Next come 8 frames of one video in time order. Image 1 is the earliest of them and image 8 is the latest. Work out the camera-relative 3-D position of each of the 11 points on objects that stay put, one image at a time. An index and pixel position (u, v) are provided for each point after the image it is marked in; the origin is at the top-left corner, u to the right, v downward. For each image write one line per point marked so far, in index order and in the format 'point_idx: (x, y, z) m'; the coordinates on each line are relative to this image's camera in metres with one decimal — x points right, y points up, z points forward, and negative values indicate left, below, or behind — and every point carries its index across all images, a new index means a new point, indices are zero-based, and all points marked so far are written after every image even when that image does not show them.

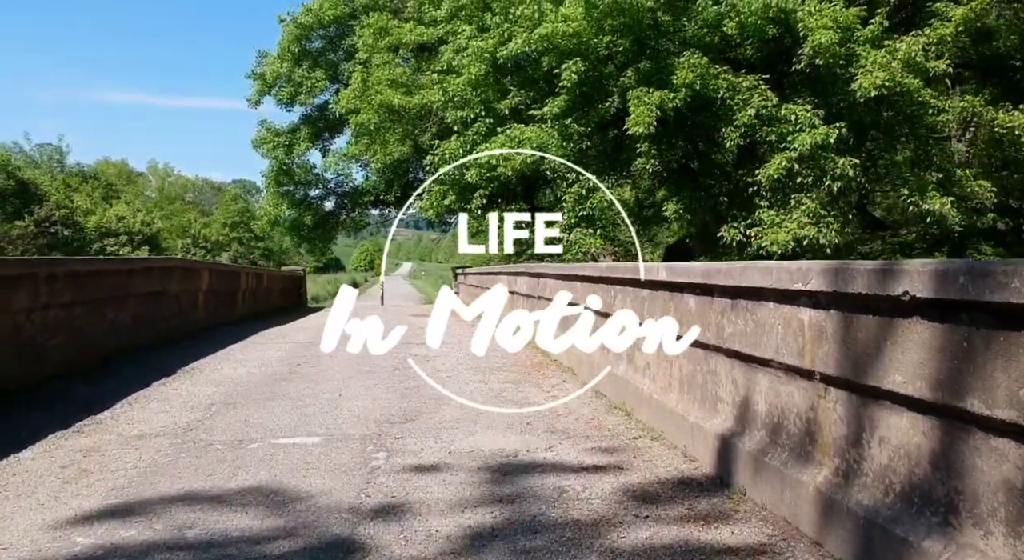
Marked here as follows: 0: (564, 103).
0: (+0.8, +2.8, +12.4) m
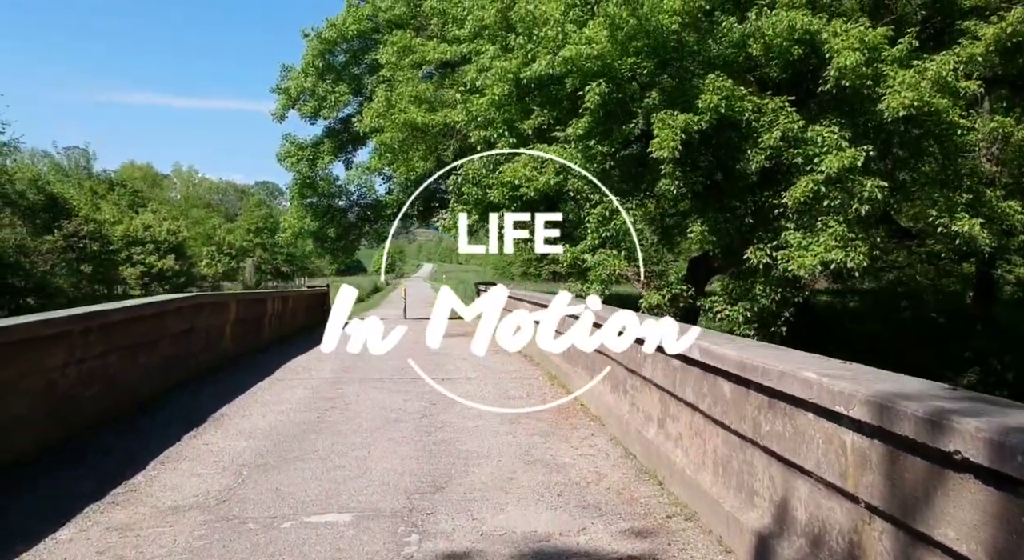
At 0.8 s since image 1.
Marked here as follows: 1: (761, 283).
0: (+1.2, +2.5, +12.4) m
1: (+3.9, 0.0, +12.2) m
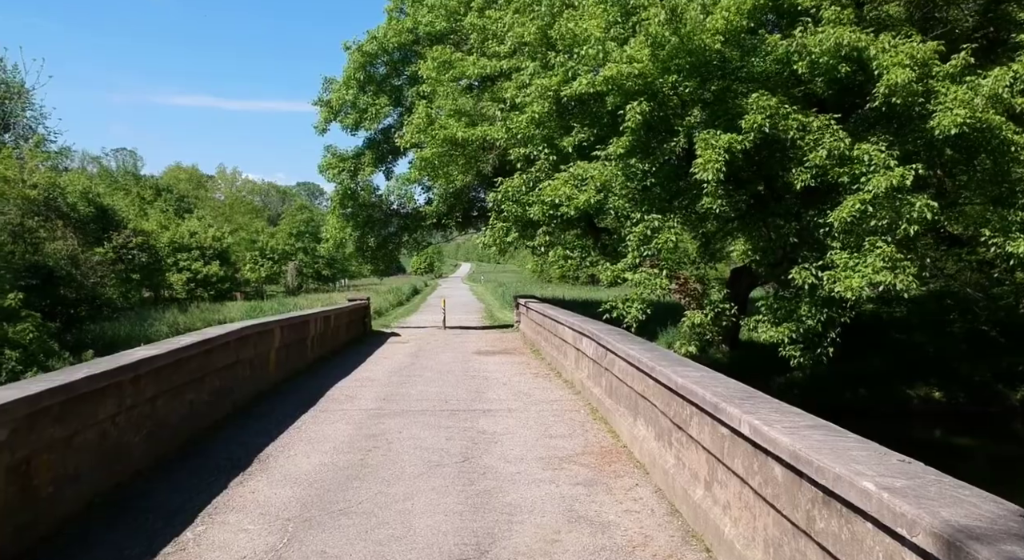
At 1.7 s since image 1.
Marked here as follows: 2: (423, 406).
0: (+1.8, +2.2, +12.3) m
1: (+4.6, -0.4, +12.0) m
2: (-0.9, -1.3, +7.7) m
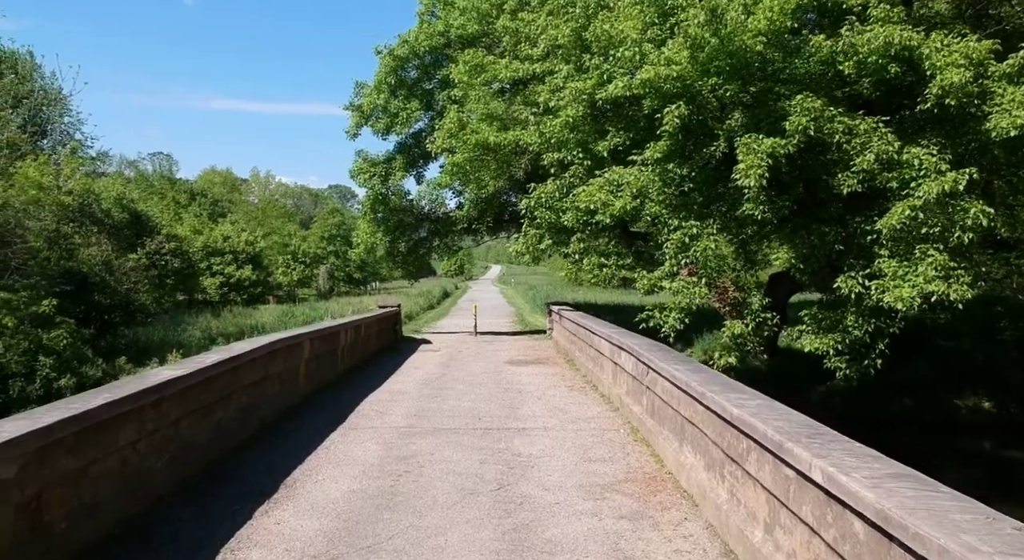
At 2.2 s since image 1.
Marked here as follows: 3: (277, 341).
0: (+2.4, +2.0, +11.9) m
1: (+5.1, -0.5, +11.5) m
2: (-0.5, -1.4, +7.4) m
3: (-2.3, -0.6, +7.5) m
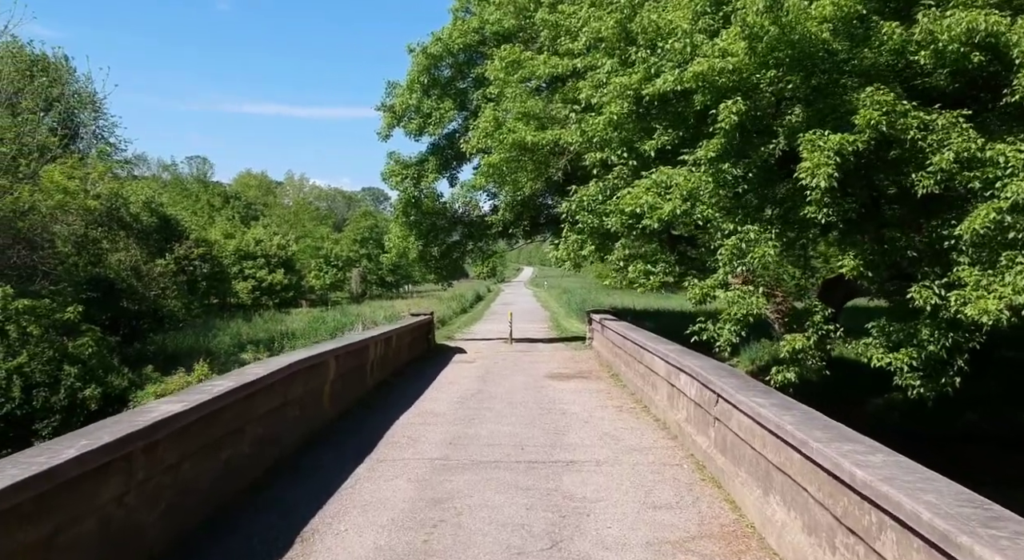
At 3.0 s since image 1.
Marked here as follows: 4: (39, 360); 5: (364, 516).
0: (+2.9, +1.9, +11.0) m
1: (+5.6, -0.6, +10.5) m
2: (-0.1, -1.5, +6.6) m
3: (-1.9, -0.7, +6.7) m
4: (-9.3, -1.6, +15.1) m
5: (-1.0, -1.5, +5.0) m
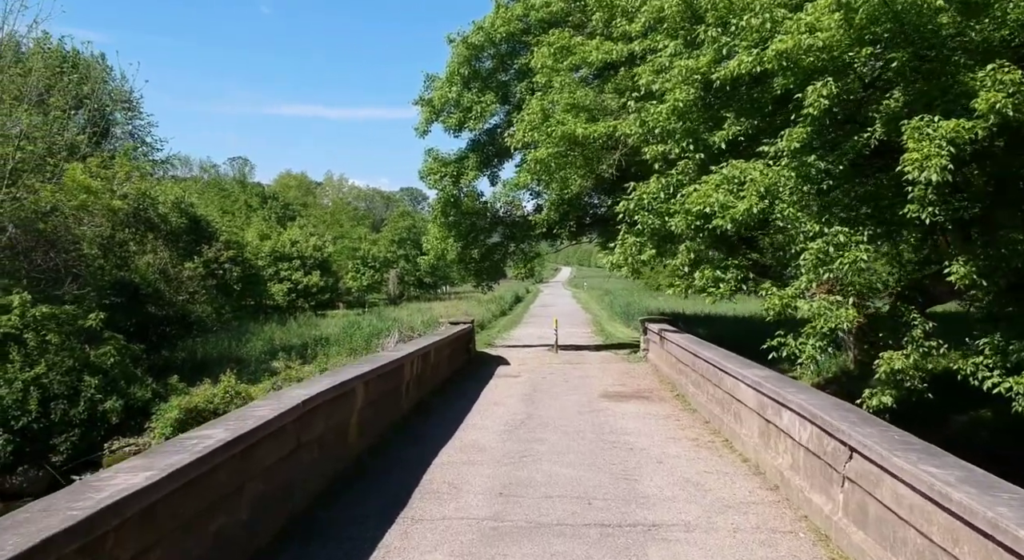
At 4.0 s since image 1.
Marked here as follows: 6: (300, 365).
0: (+3.6, +1.8, +9.5) m
1: (+6.3, -0.8, +8.9) m
2: (+0.3, -1.6, +5.3) m
3: (-1.4, -0.8, +5.5) m
4: (-8.4, -1.7, +14.3) m
5: (-0.6, -1.6, +3.8) m
6: (-5.2, -2.1, +18.8) m
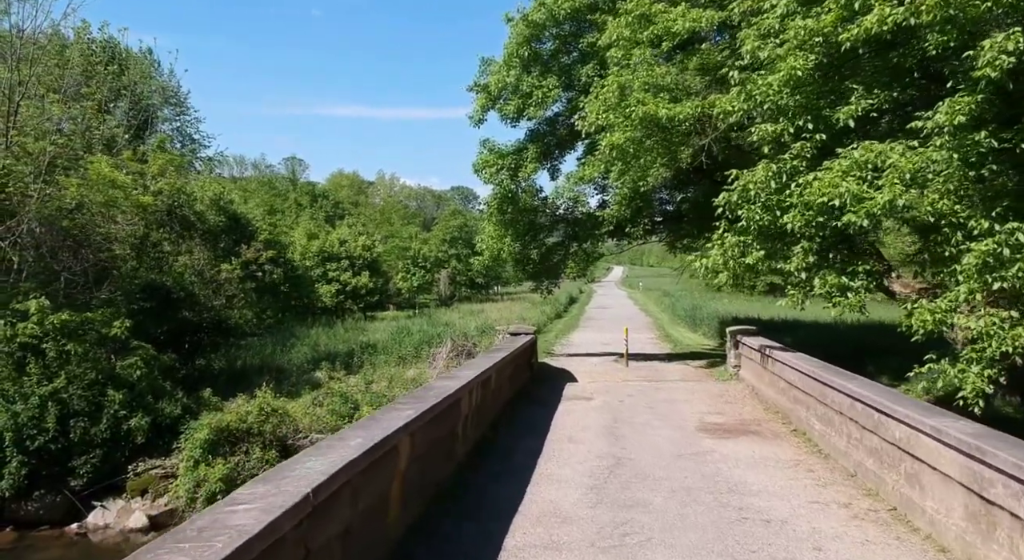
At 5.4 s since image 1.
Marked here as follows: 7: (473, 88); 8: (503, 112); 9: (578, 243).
0: (+4.4, +1.7, +7.4) m
1: (+7.0, -0.9, +6.6) m
2: (+0.9, -1.7, +3.4) m
3: (-0.8, -0.9, +3.7) m
4: (-7.2, -1.7, +12.9) m
5: (-0.1, -1.7, +2.0) m
6: (-3.7, -2.2, +17.3) m
7: (-1.0, +4.8, +19.2) m
8: (-0.2, +4.0, +18.5) m
9: (+1.7, +0.9, +19.8) m
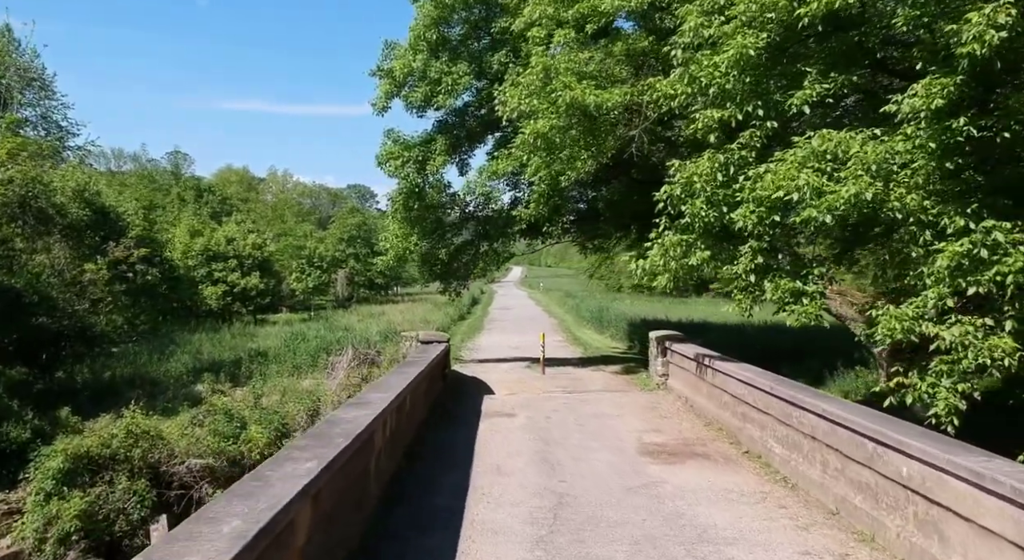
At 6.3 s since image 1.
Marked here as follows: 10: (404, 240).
0: (+3.8, +1.6, +6.7) m
1: (+6.5, -0.9, +6.2) m
2: (+0.8, -1.8, +2.3) m
3: (-1.0, -0.9, +2.4) m
4: (-8.5, -1.8, +10.6) m
5: (0.0, -1.8, +0.7) m
6: (-5.6, -2.2, +15.4) m
7: (-3.1, +4.7, +17.7) m
8: (-2.3, +4.0, +17.1) m
9: (-0.5, +0.9, +18.6) m
10: (-2.6, +1.0, +18.2) m
